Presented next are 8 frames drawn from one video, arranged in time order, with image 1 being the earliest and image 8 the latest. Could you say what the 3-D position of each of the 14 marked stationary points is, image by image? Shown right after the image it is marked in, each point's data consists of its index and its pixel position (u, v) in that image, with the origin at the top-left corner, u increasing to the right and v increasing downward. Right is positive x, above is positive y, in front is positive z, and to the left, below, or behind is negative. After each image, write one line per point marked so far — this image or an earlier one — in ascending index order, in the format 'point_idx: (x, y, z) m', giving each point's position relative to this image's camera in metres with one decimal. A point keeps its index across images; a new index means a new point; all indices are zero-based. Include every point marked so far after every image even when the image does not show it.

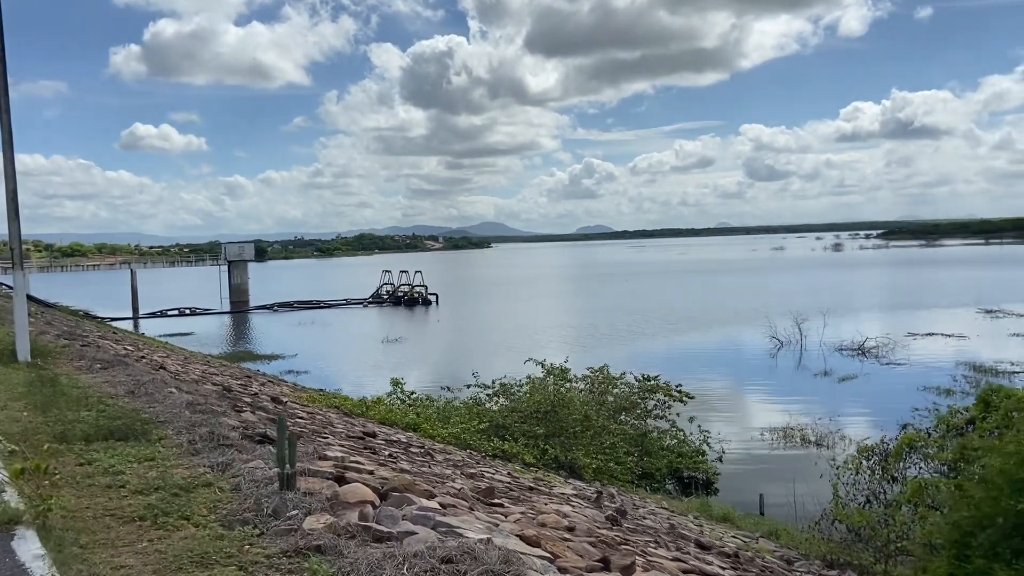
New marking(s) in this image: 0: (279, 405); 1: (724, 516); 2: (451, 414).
0: (-2.9, -1.5, +10.5) m
1: (+3.3, -3.5, +12.6) m
2: (-1.2, -2.5, +16.1) m
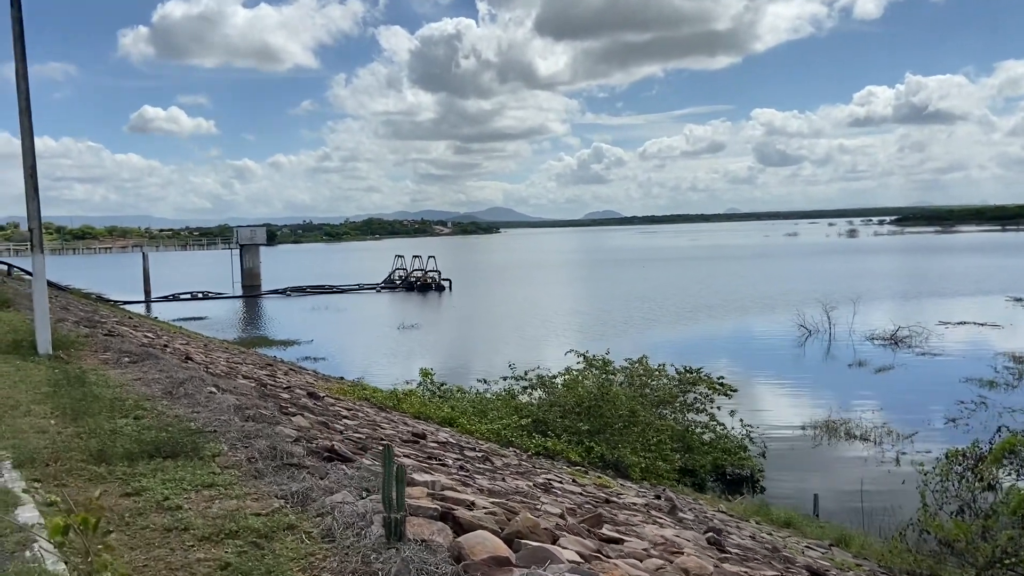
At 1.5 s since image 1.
0: (-2.2, -1.4, +9.7) m
1: (+3.9, -3.3, +11.8) m
2: (-0.5, -2.2, +15.3) m
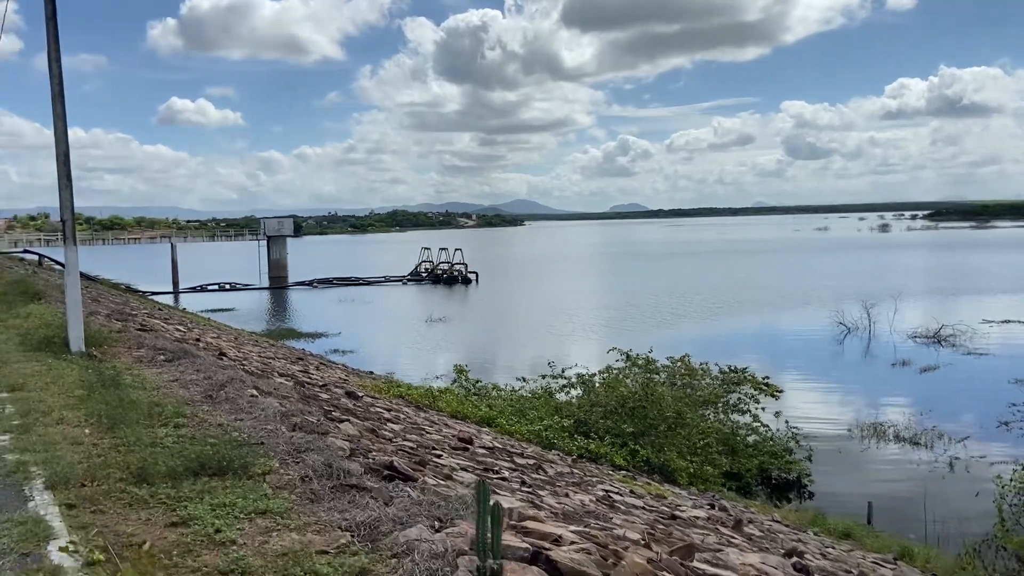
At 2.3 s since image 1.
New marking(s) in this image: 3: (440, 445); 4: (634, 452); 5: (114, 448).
0: (-1.7, -1.3, +9.3) m
1: (+4.5, -3.3, +11.3) m
2: (+0.2, -2.1, +14.9) m
3: (-0.6, -1.3, +6.8) m
4: (+1.9, -2.6, +12.8) m
5: (-2.0, -0.8, +4.1) m
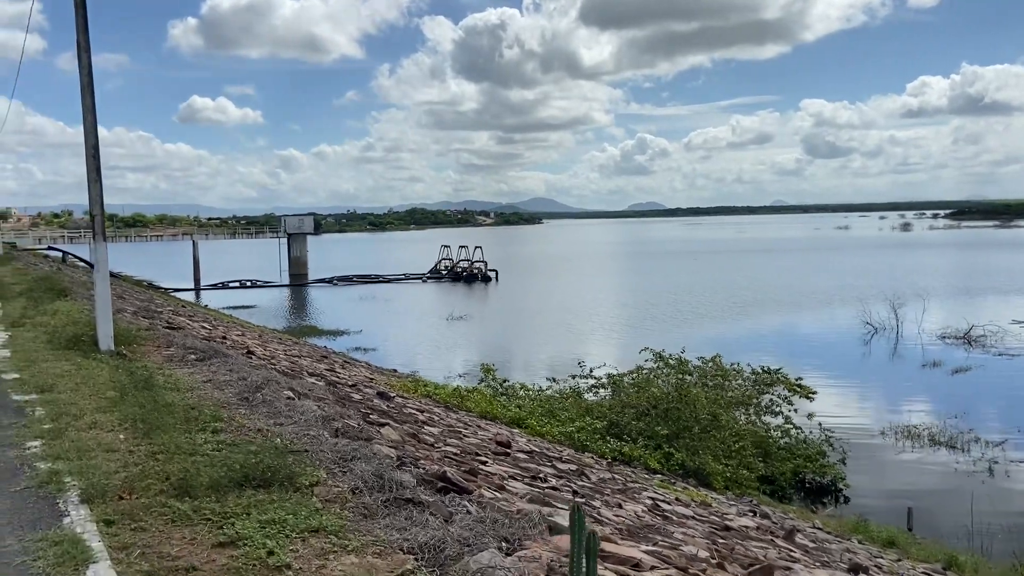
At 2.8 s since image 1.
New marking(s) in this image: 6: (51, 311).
0: (-1.3, -1.3, +9.1) m
1: (+5.0, -3.3, +10.9) m
2: (+0.8, -2.1, +14.6) m
3: (-0.2, -1.3, +6.5) m
4: (+2.4, -2.5, +12.5) m
5: (-1.7, -0.8, +3.9) m
6: (-5.9, -0.3, +10.5) m
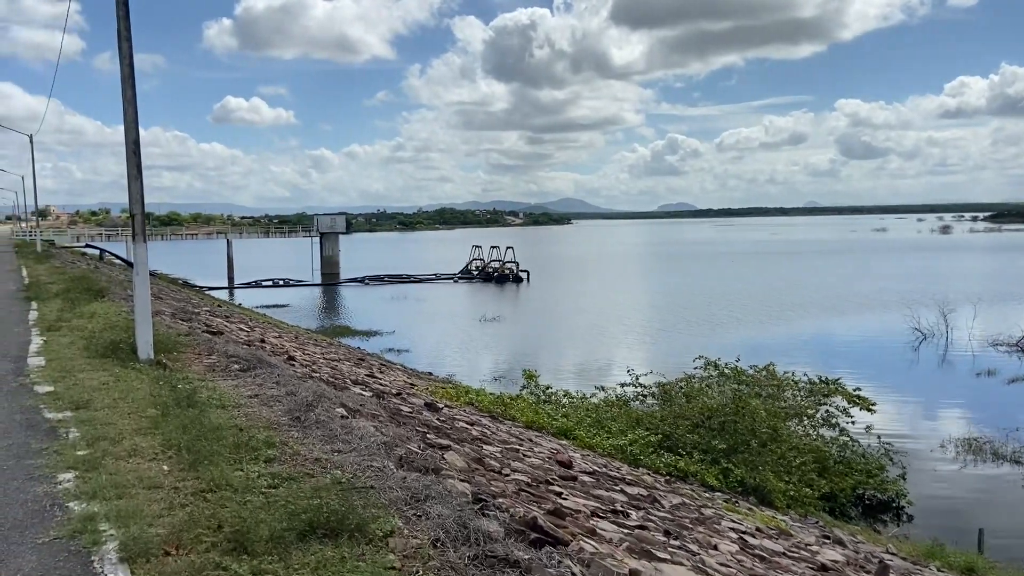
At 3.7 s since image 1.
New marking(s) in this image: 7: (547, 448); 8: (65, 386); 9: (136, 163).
0: (-0.7, -1.3, +8.5) m
1: (+5.6, -3.4, +10.1) m
2: (+1.5, -2.2, +14.0) m
3: (+0.3, -1.4, +6.0) m
4: (+3.1, -2.6, +11.8) m
5: (-1.3, -0.8, +3.4) m
6: (-5.2, -0.3, +10.1) m
7: (+0.4, -1.8, +9.1) m
8: (-3.1, -0.7, +5.7) m
9: (-3.2, +1.1, +7.0) m
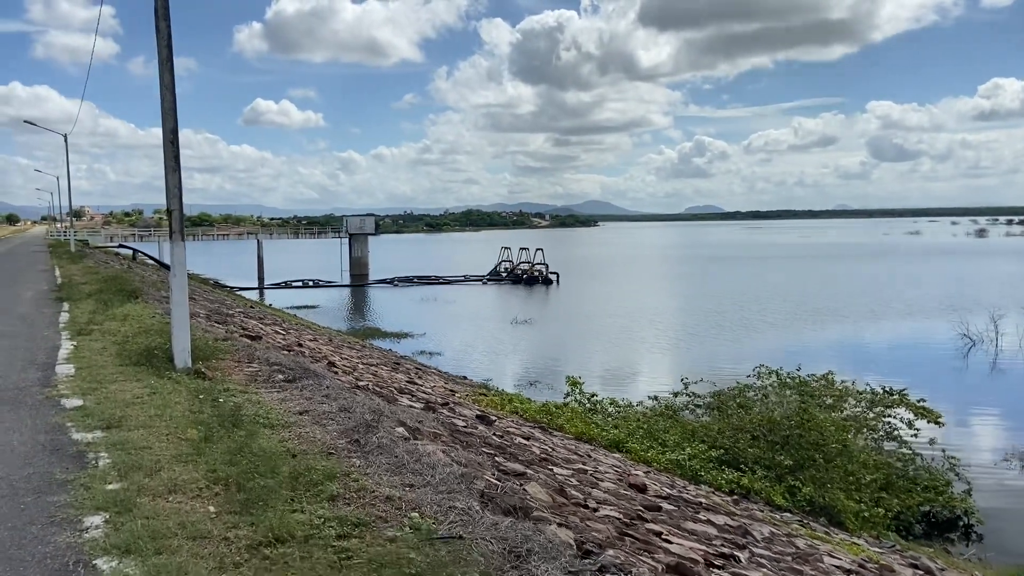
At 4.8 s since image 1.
0: (-0.1, -1.4, +7.9) m
1: (+6.2, -3.5, +9.3) m
2: (+2.3, -2.2, +13.2) m
3: (+0.8, -1.4, +5.3) m
4: (+3.8, -2.7, +11.1) m
5: (-0.8, -0.9, +2.7) m
6: (-4.6, -0.3, +9.6) m
7: (+1.0, -1.8, +8.4) m
8: (-2.6, -0.7, +5.1) m
9: (-2.6, +1.0, +6.4) m
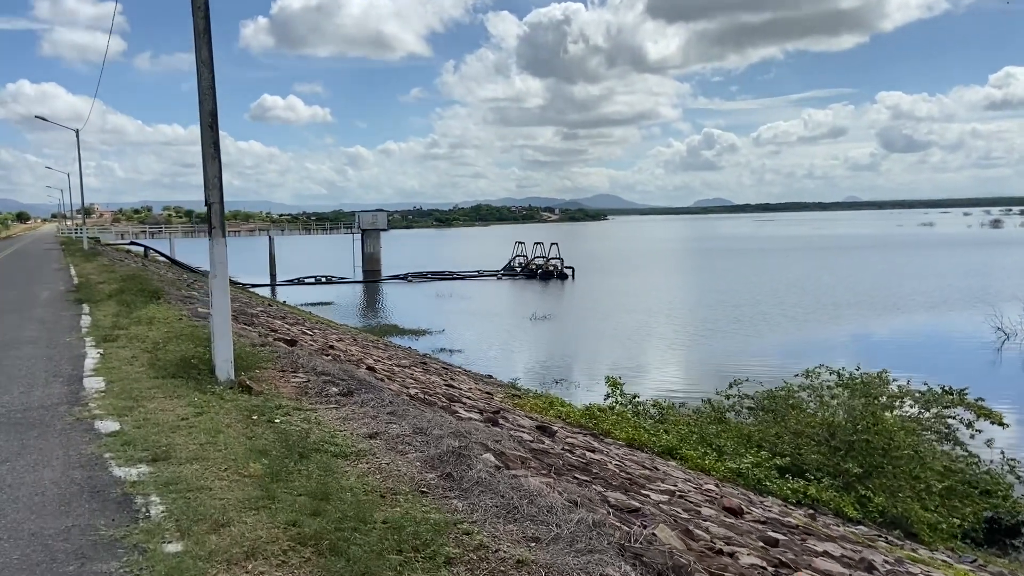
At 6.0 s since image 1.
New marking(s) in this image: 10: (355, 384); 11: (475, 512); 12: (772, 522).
0: (+0.5, -1.4, +7.2) m
1: (+6.8, -3.4, +8.5) m
2: (+2.9, -2.2, +12.5) m
3: (+1.3, -1.4, +4.5) m
4: (+4.4, -2.6, +10.3) m
5: (-0.3, -0.9, +2.0) m
6: (-4.0, -0.3, +8.9) m
7: (+1.6, -1.8, +7.7) m
8: (-2.0, -0.7, +4.4) m
9: (-2.1, +1.0, +5.7) m
10: (-1.2, -0.7, +6.2) m
11: (-0.1, -0.9, +3.2) m
12: (+1.9, -1.8, +6.2) m
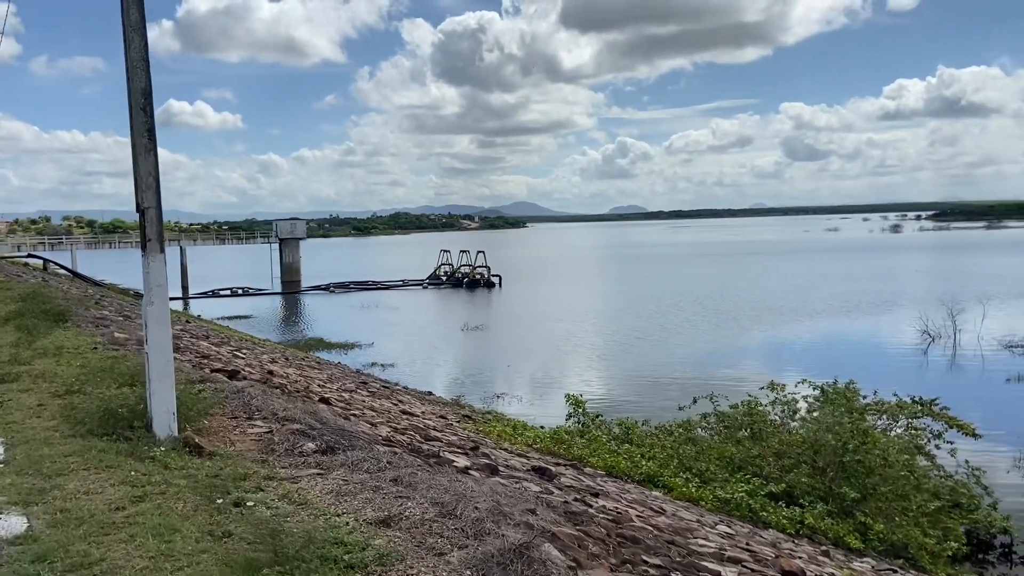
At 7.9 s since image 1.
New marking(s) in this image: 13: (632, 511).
0: (+0.5, -1.5, +6.1) m
1: (+6.7, -3.5, +8.1) m
2: (+2.4, -2.3, +11.7) m
3: (+1.6, -1.5, +3.6) m
4: (+4.1, -2.8, +9.6) m
5: (+0.2, -1.0, +0.9) m
6: (-4.1, -0.6, +7.4) m
7: (+1.5, -1.9, +6.7) m
8: (-1.8, -0.9, +3.1) m
9: (-2.0, +0.8, +4.4) m
10: (-1.1, -0.9, +5.0) m
11: (+0.2, -1.0, +2.1) m
12: (+2.0, -1.9, +5.3) m
13: (+0.9, -1.7, +6.1) m
